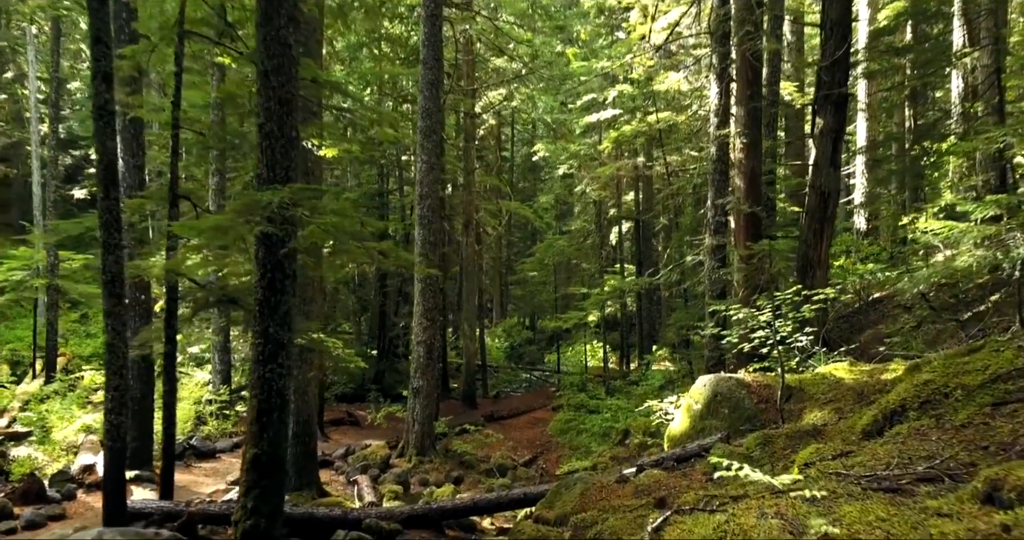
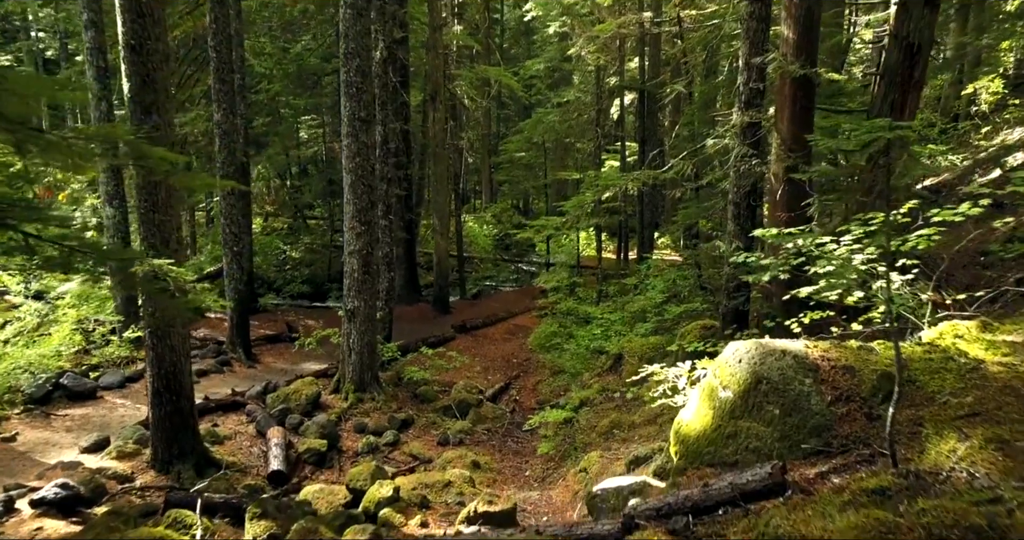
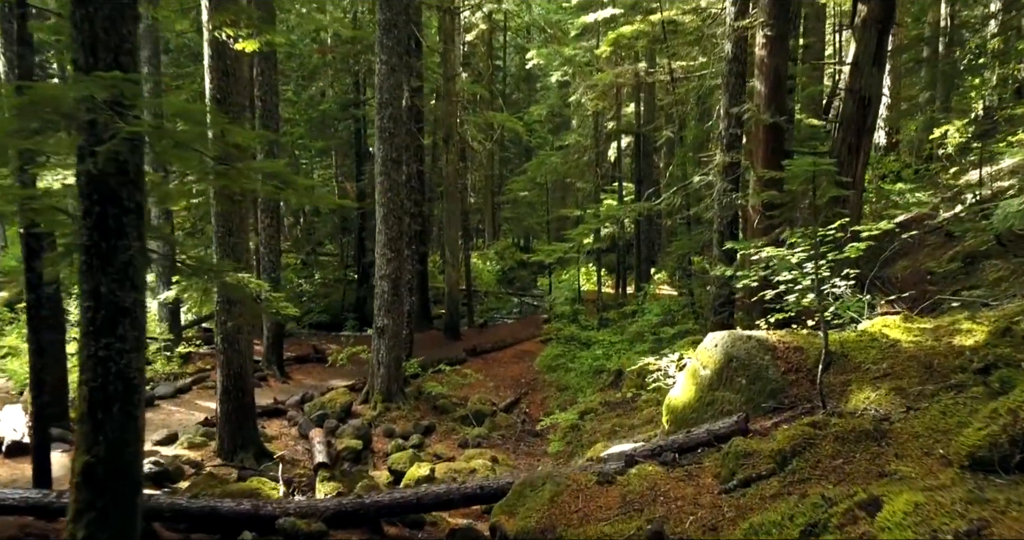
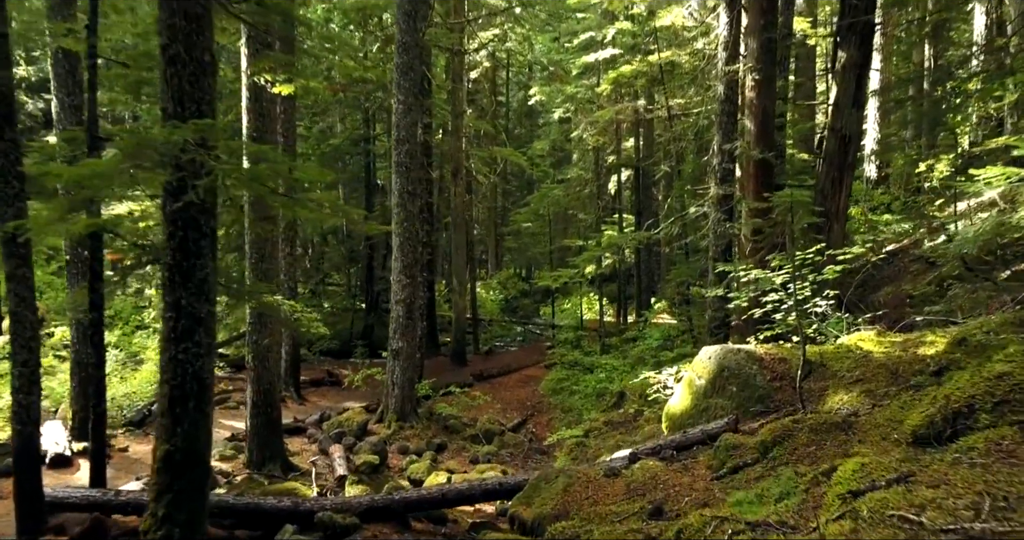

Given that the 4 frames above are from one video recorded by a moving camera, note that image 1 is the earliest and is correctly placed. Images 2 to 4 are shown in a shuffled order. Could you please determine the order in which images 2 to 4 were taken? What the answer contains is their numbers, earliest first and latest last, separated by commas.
4, 3, 2
